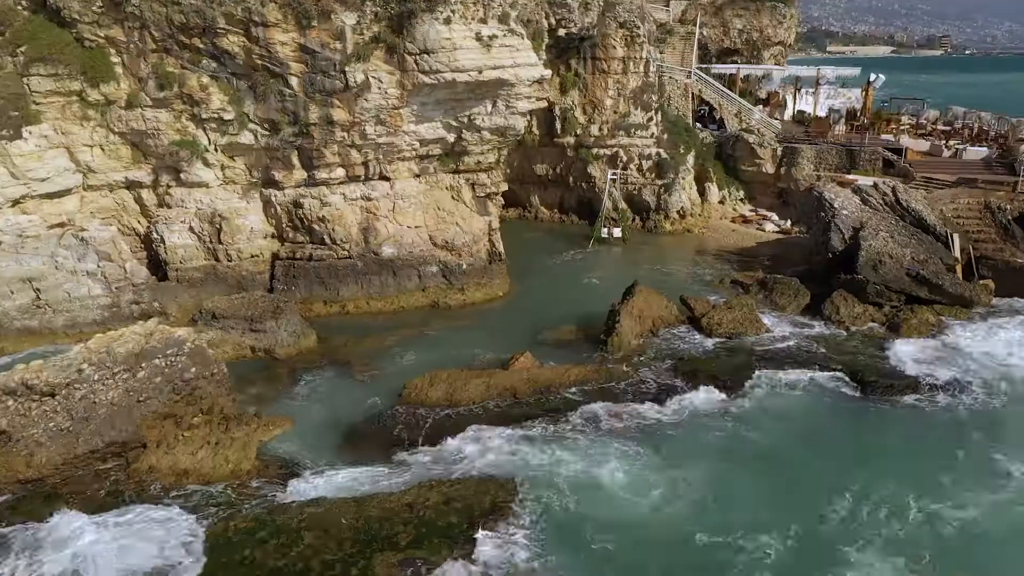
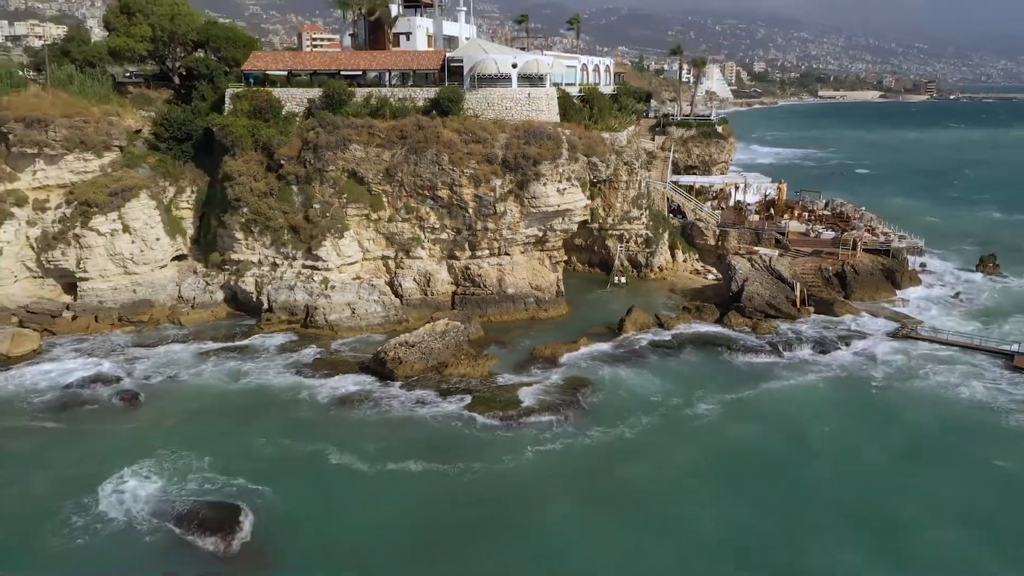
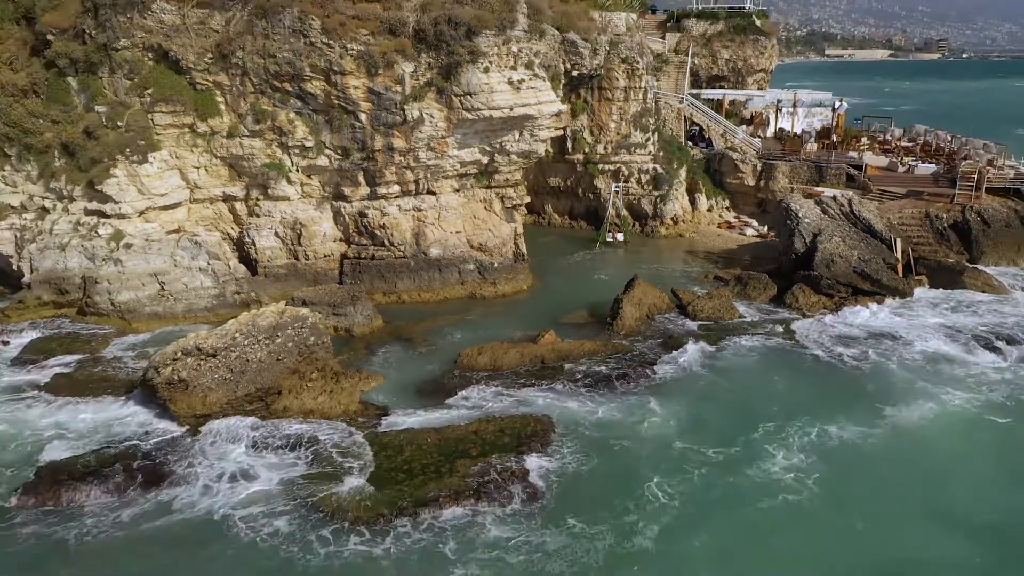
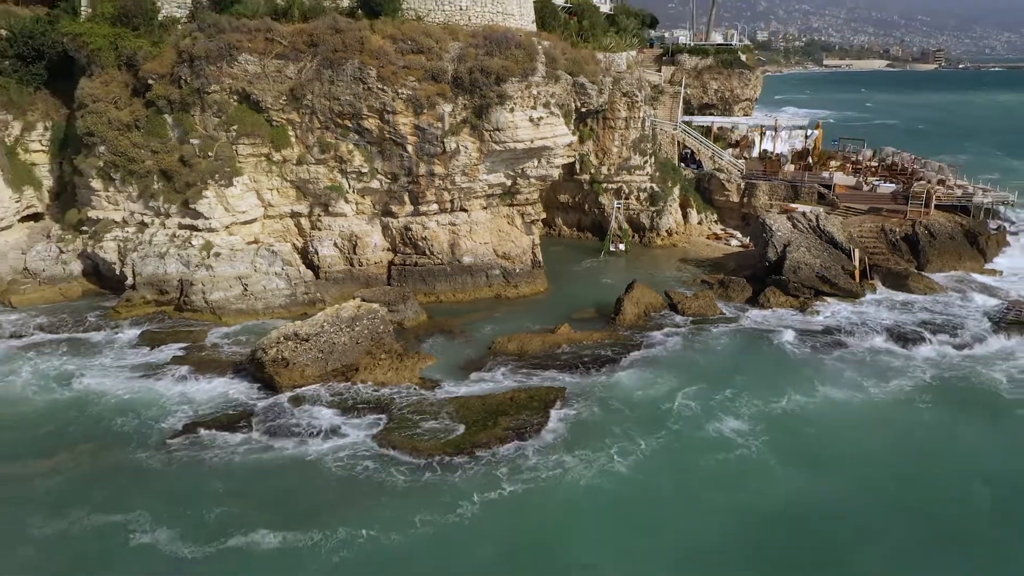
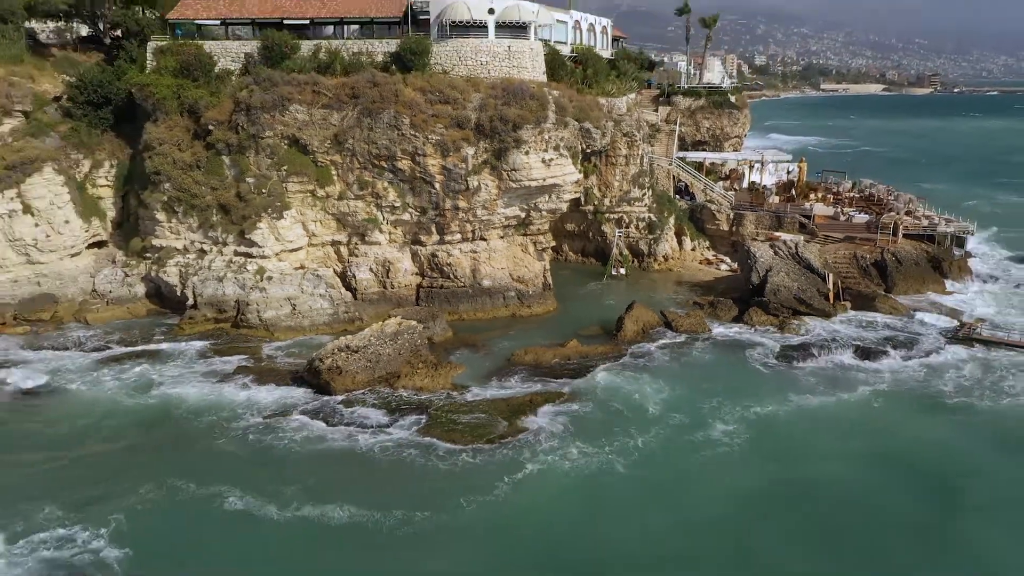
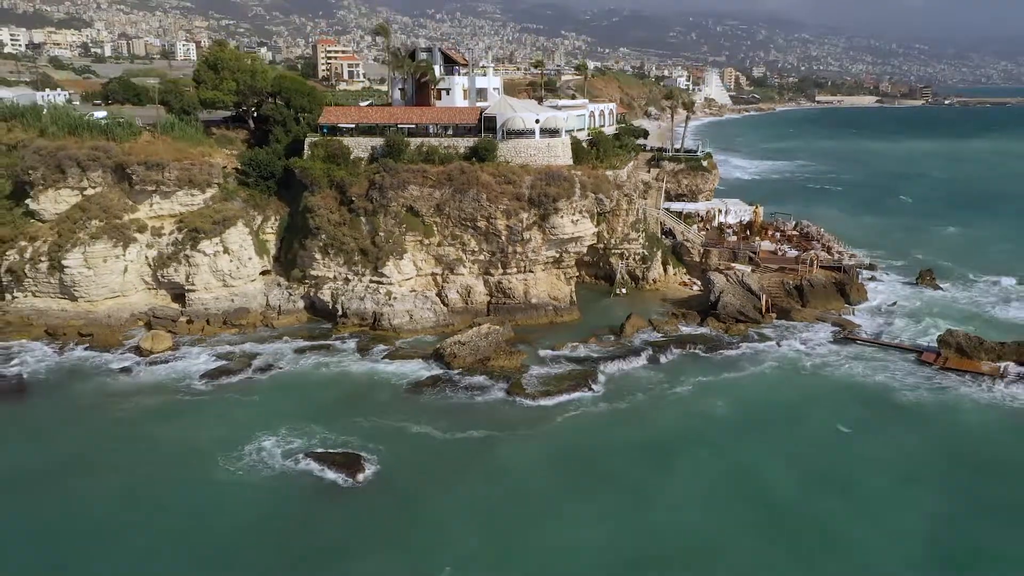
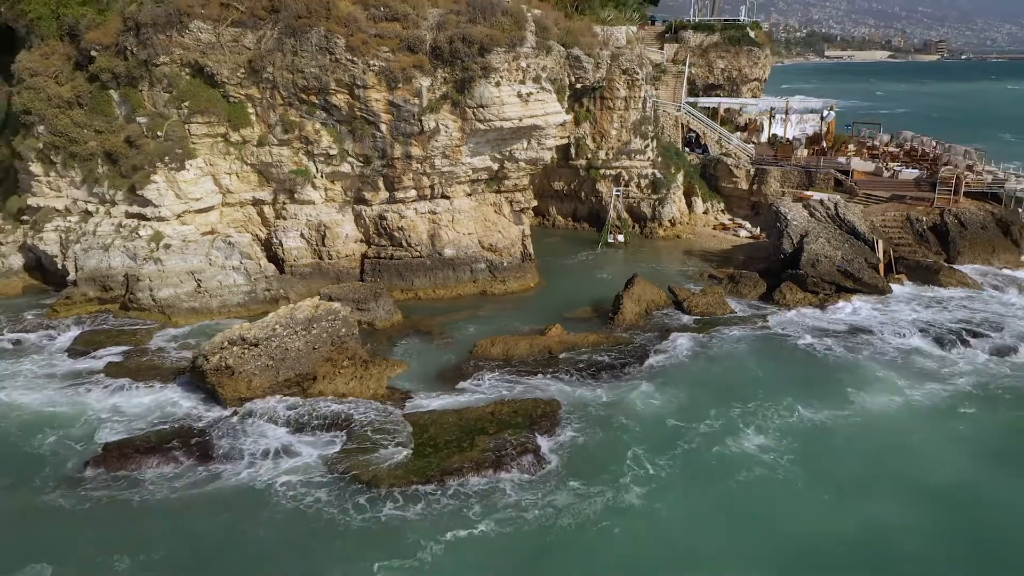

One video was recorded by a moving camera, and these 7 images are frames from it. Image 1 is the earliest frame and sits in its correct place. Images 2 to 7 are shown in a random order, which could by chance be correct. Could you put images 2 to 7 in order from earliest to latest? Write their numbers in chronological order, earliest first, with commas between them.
3, 7, 4, 5, 2, 6
